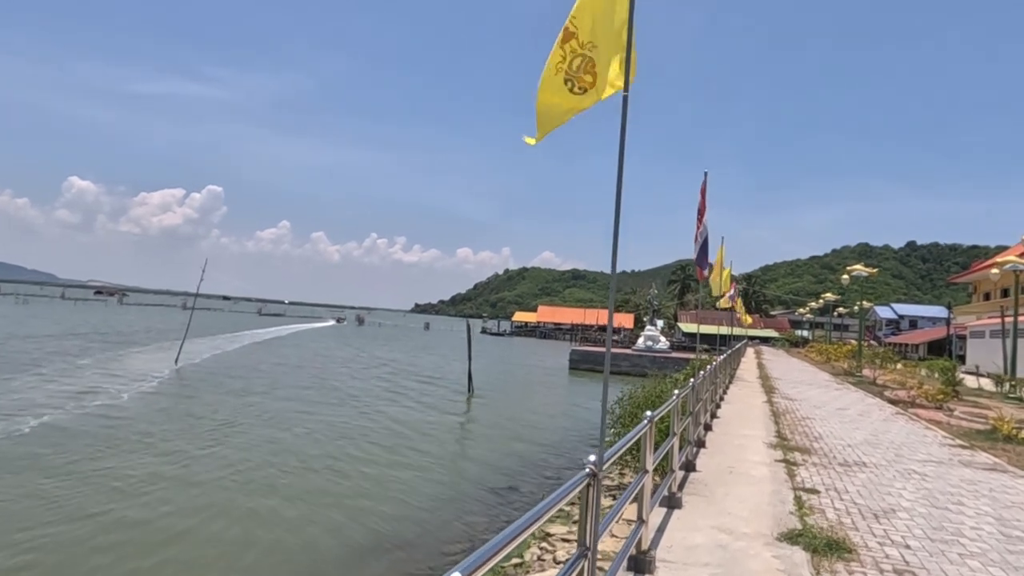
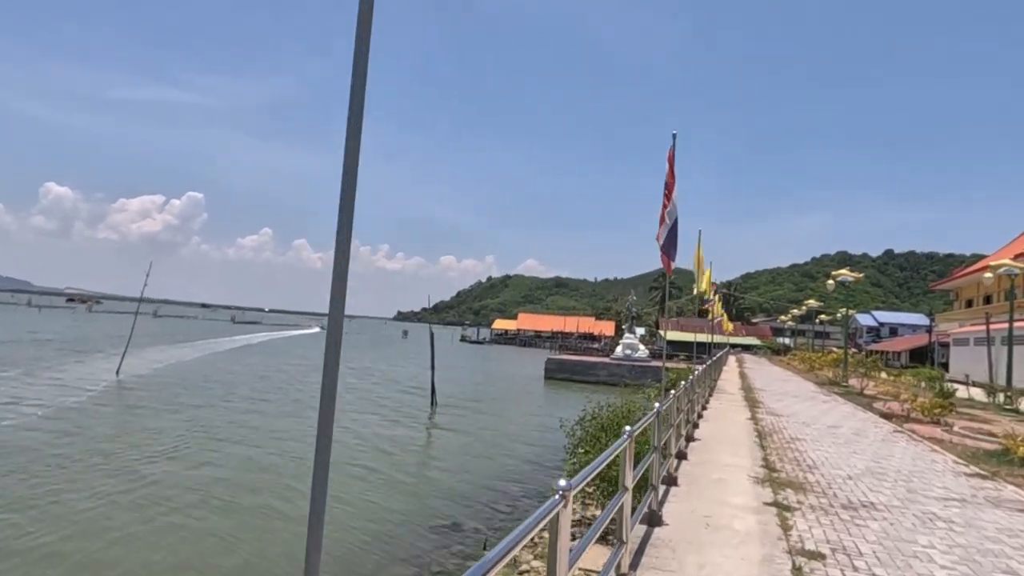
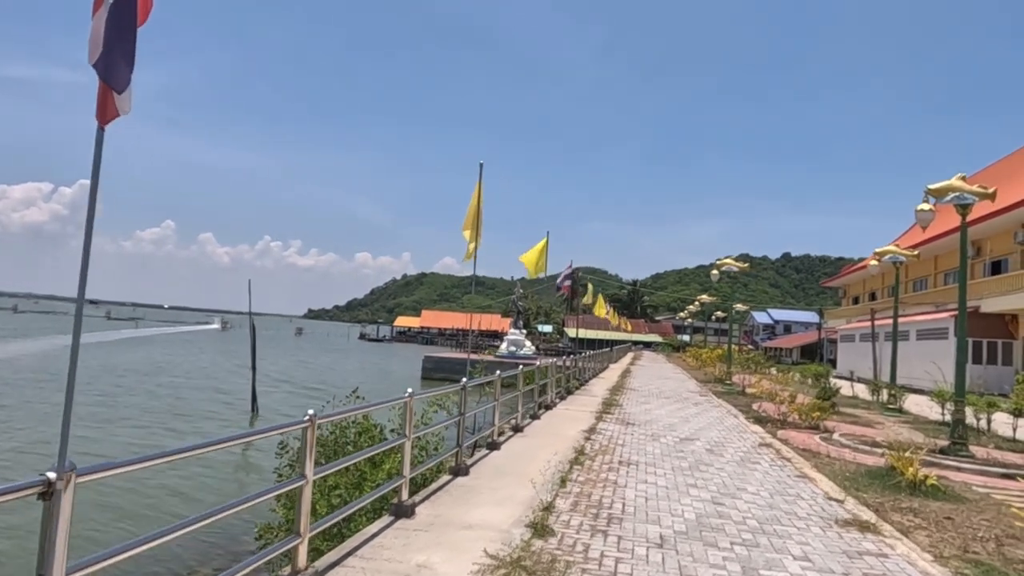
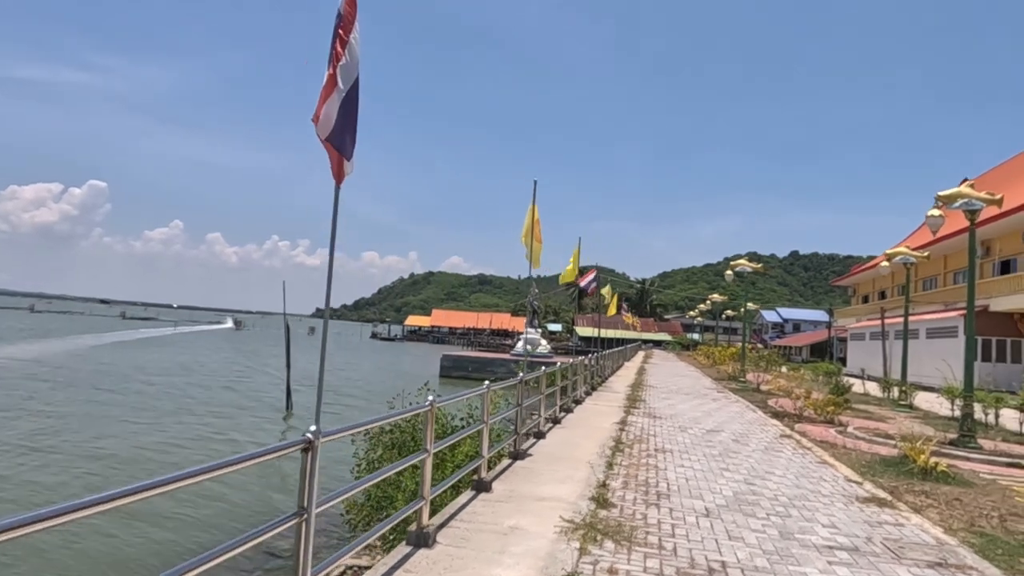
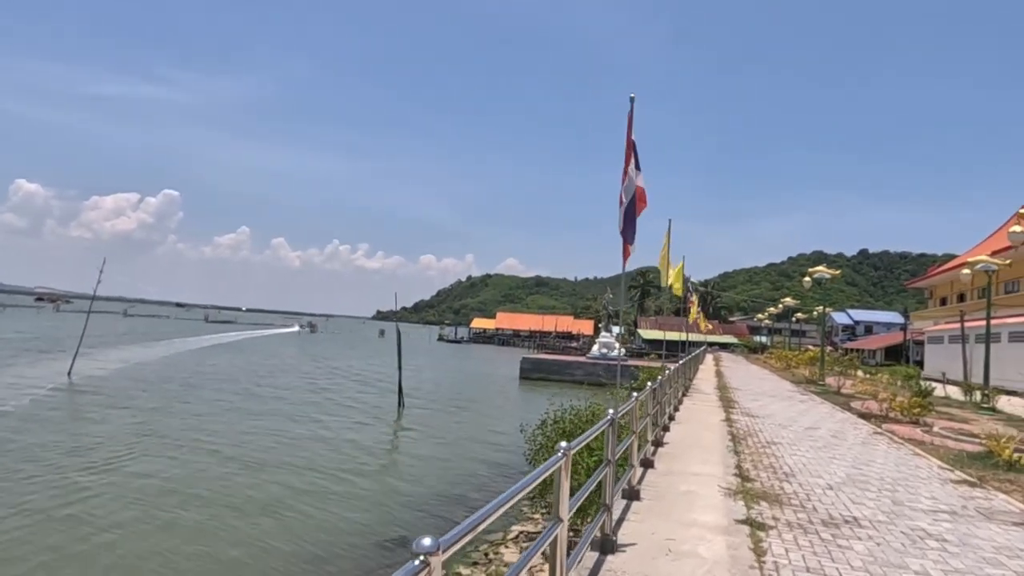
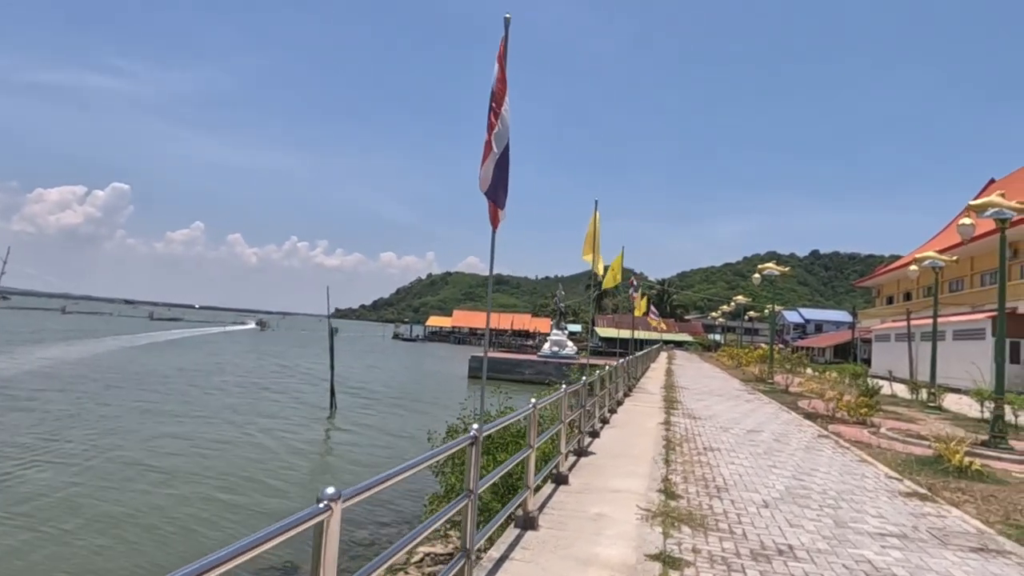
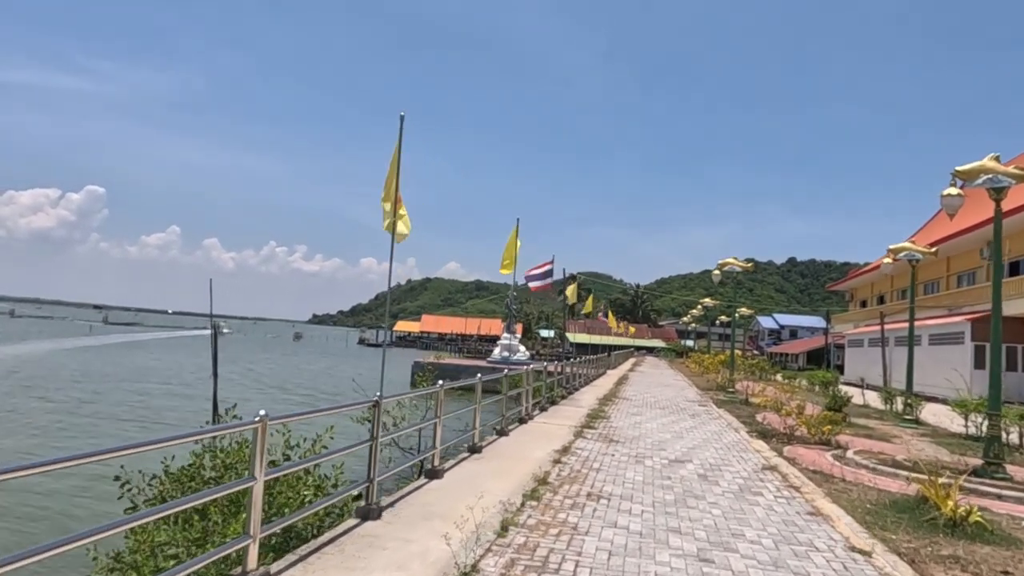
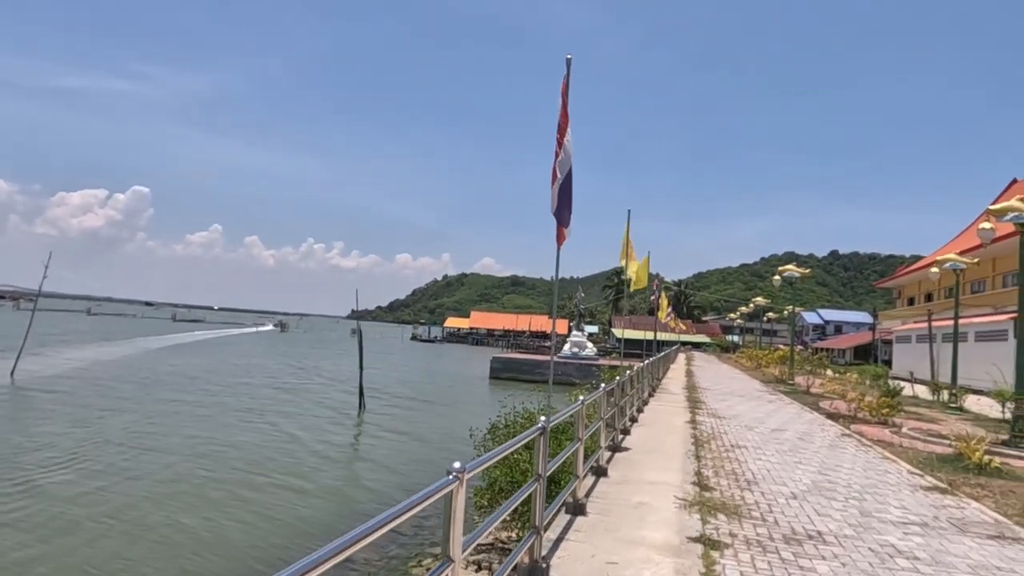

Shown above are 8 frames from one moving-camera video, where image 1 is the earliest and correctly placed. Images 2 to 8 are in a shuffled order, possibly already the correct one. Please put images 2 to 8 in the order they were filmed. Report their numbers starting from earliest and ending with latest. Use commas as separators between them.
2, 5, 8, 6, 4, 3, 7
